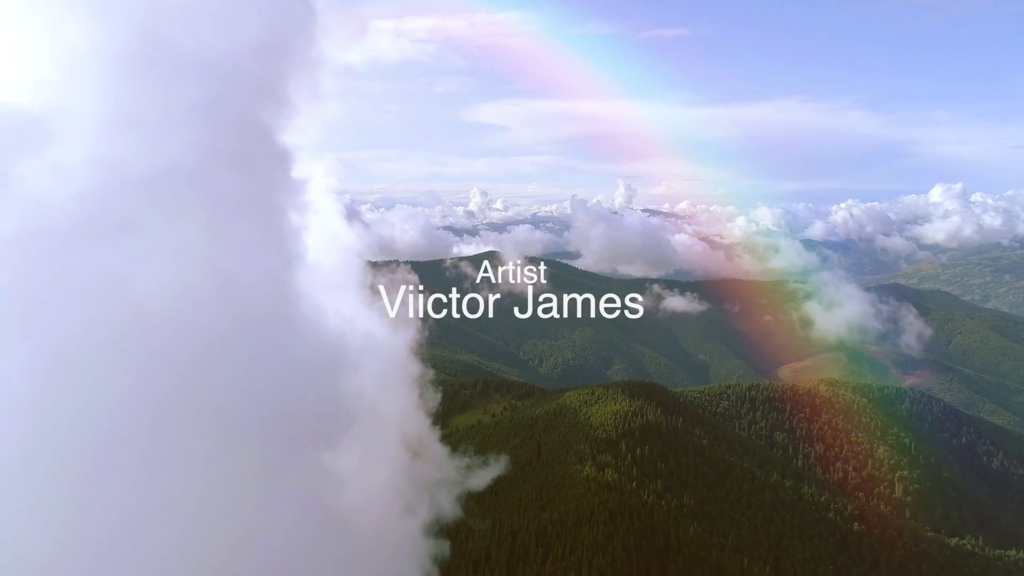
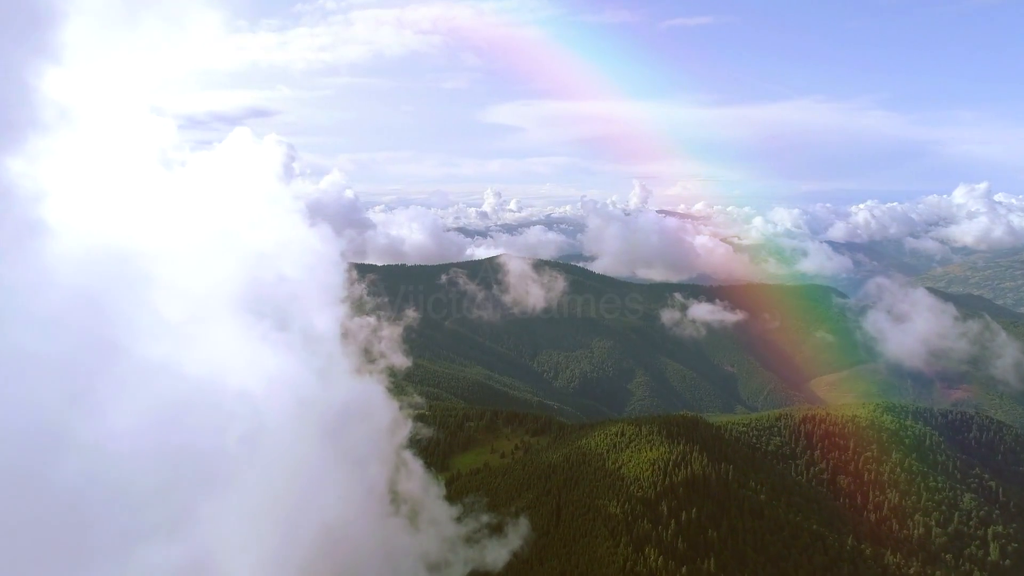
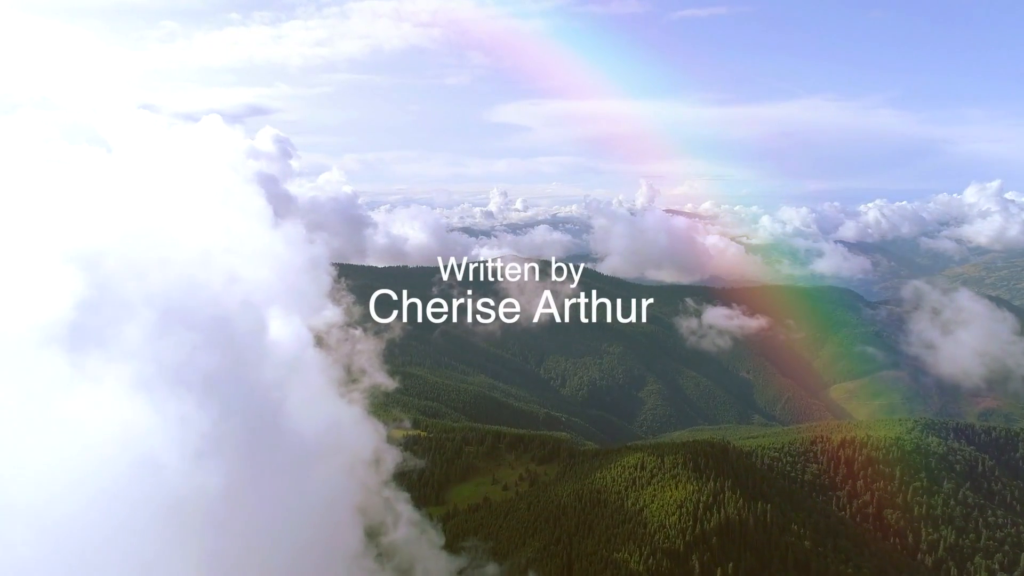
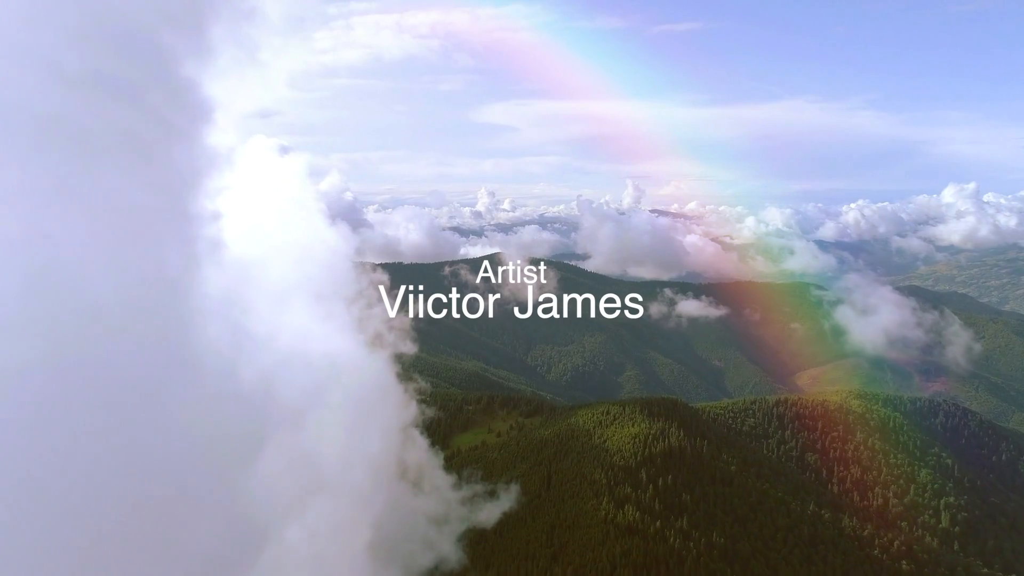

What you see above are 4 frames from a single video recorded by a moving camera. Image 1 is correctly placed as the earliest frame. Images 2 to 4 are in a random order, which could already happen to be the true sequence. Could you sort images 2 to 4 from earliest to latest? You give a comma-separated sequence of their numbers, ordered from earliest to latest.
4, 2, 3
